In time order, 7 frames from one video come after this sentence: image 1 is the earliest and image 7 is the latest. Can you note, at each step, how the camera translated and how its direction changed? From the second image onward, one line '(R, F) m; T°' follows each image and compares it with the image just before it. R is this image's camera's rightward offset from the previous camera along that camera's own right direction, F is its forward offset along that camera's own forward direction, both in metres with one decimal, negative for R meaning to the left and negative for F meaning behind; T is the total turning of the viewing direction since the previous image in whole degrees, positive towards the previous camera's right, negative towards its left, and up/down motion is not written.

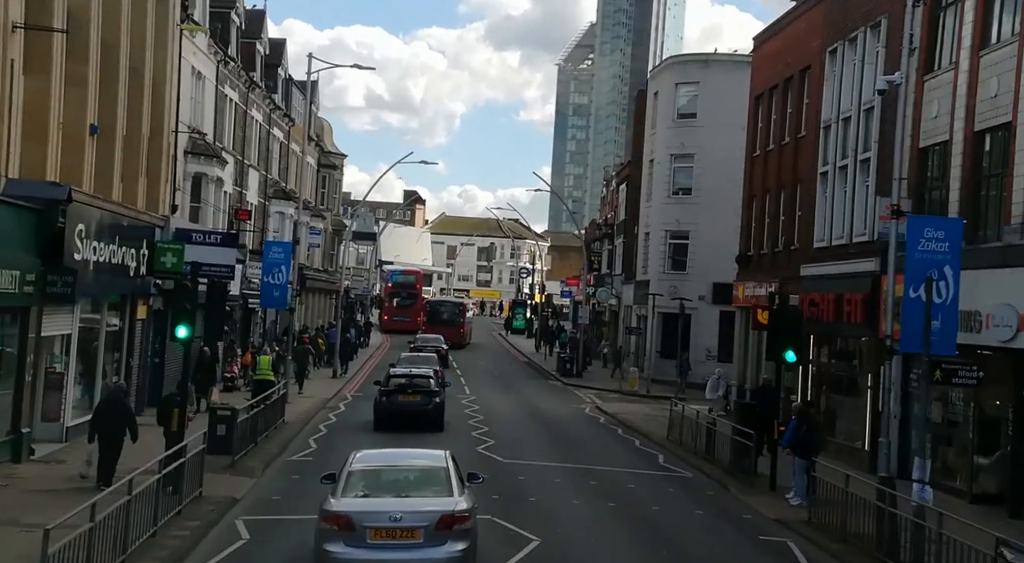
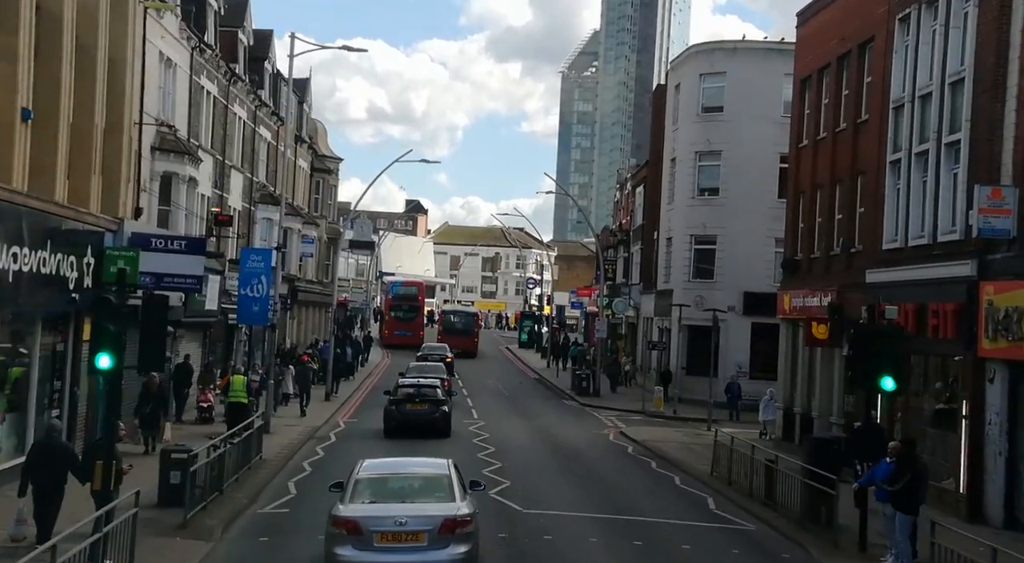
(-0.3, +4.1) m; 0°
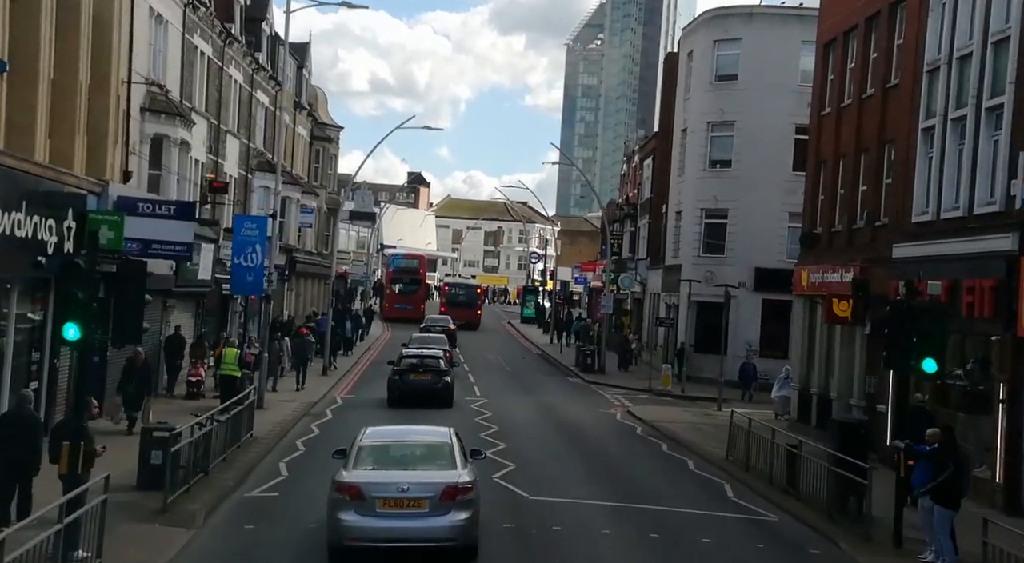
(-0.1, +1.3) m; 0°
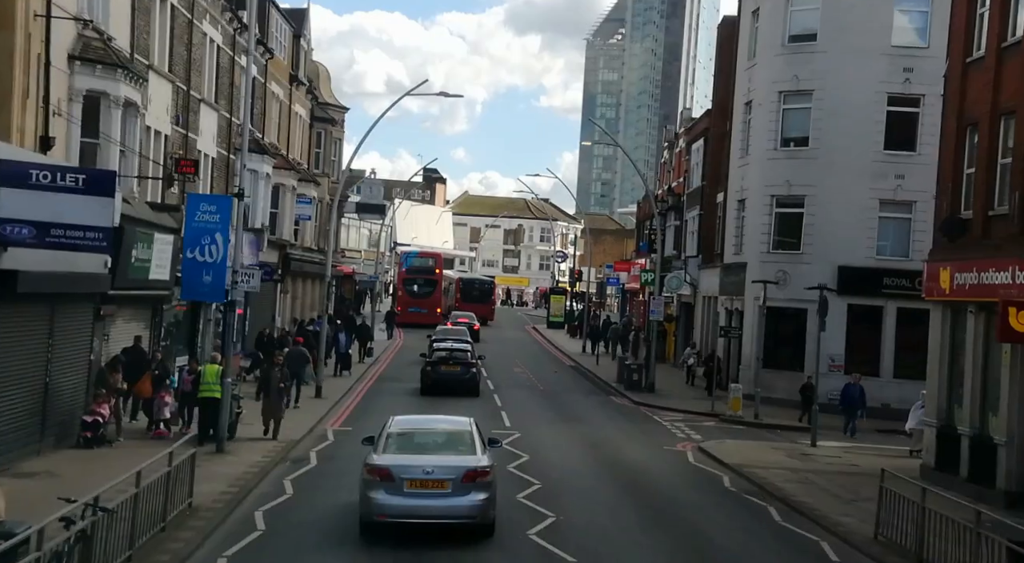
(-0.5, +6.9) m; -1°
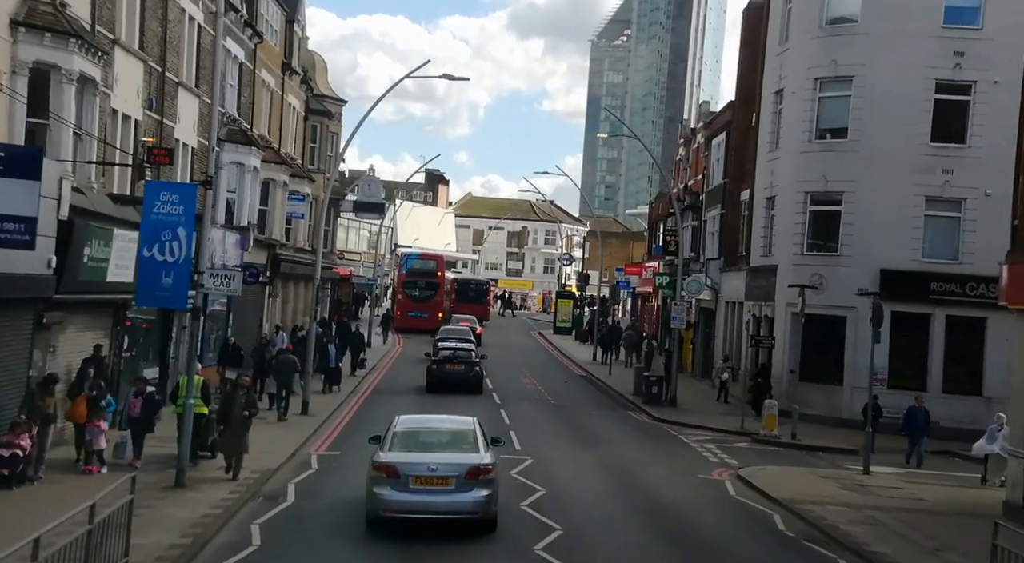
(-0.2, +3.1) m; 0°
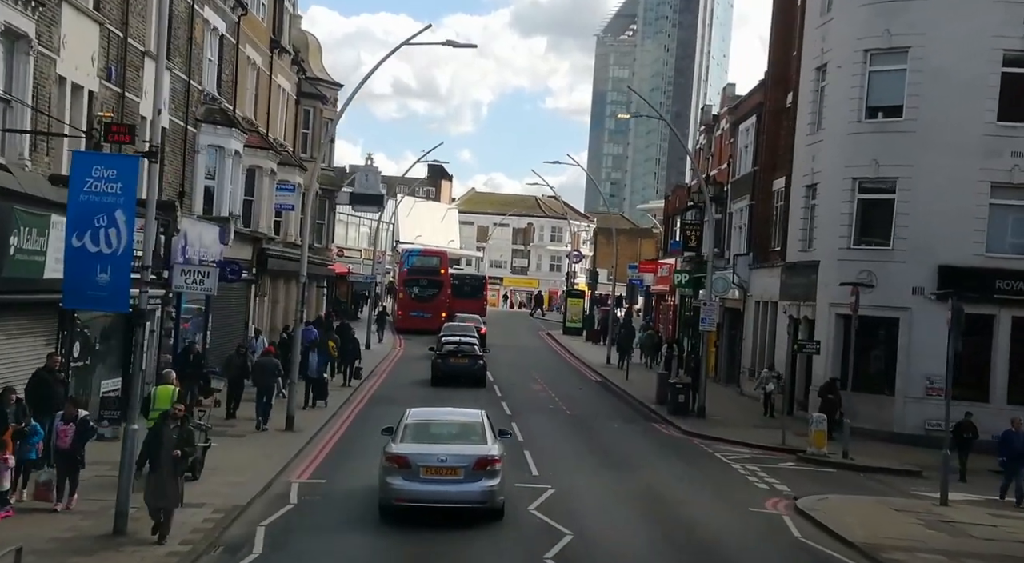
(-0.2, +3.4) m; 0°
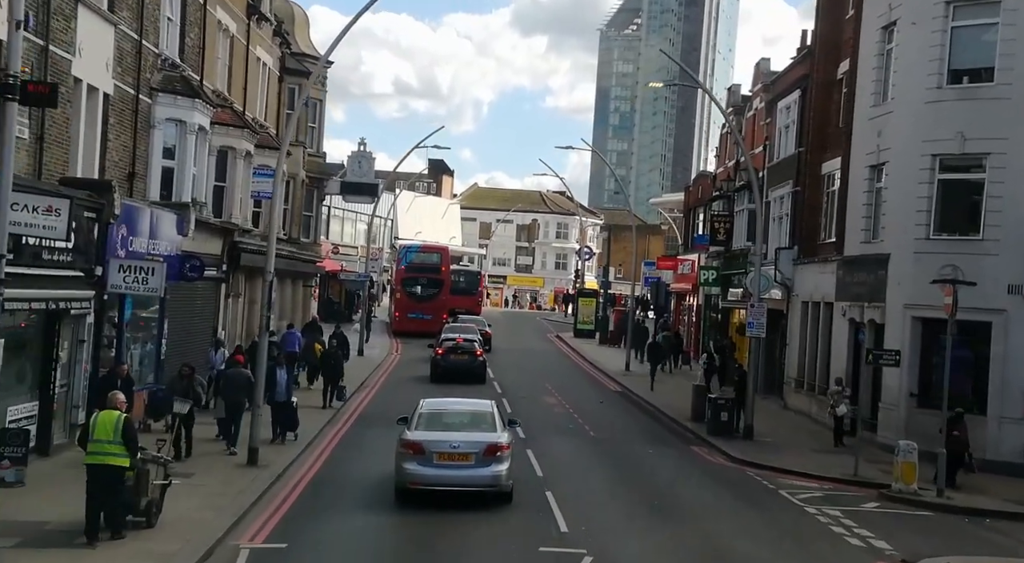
(-0.3, +4.7) m; 0°
